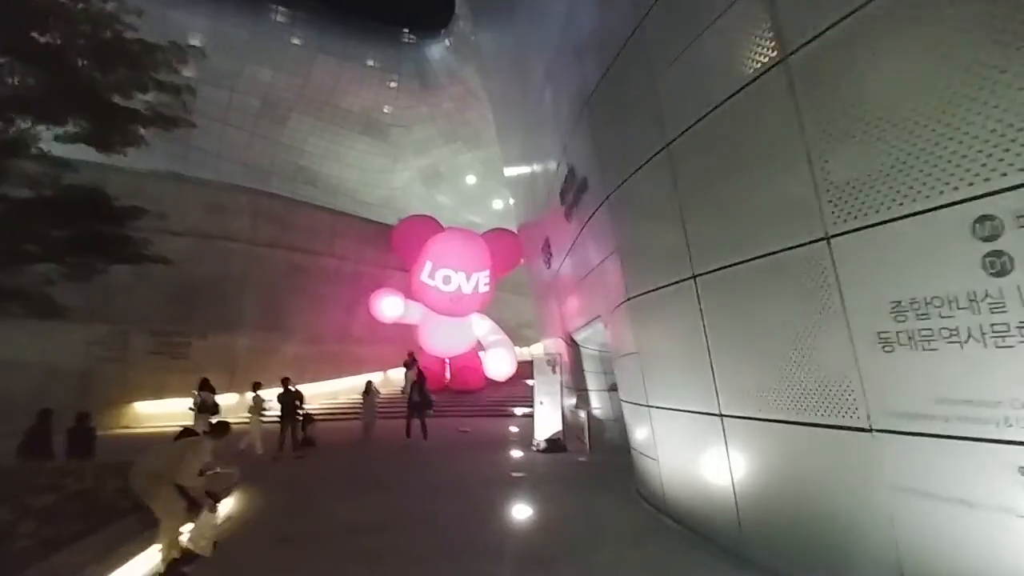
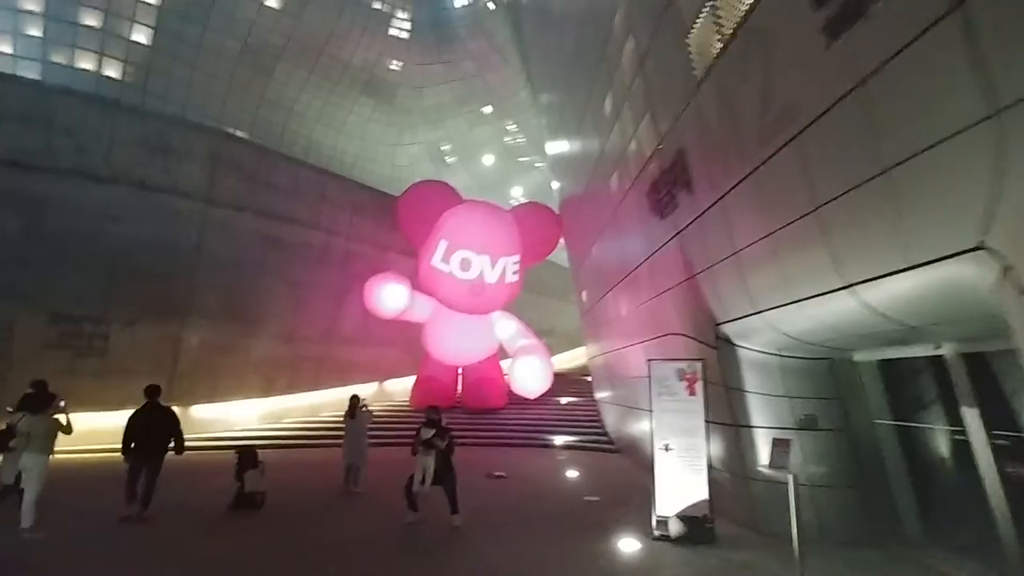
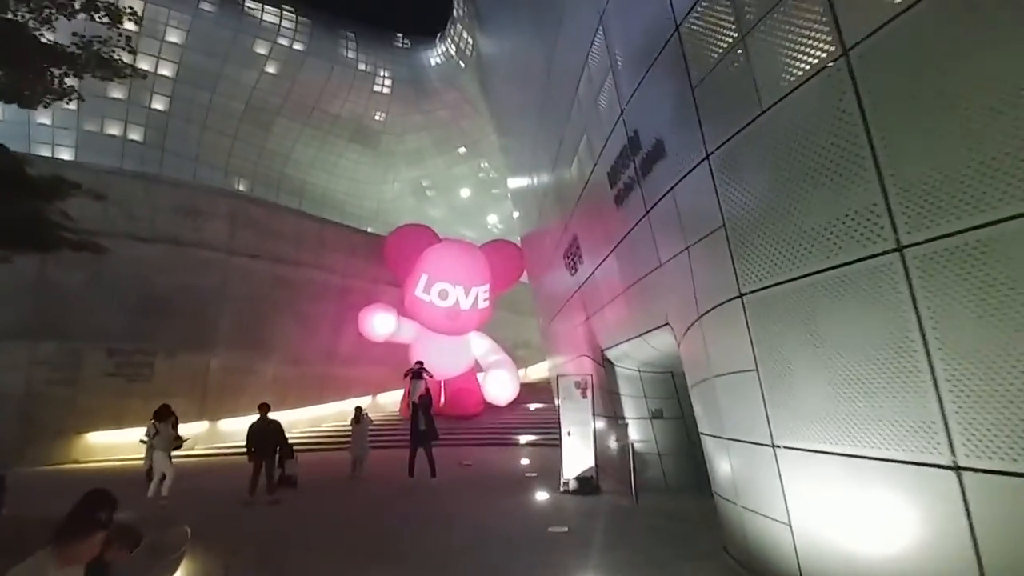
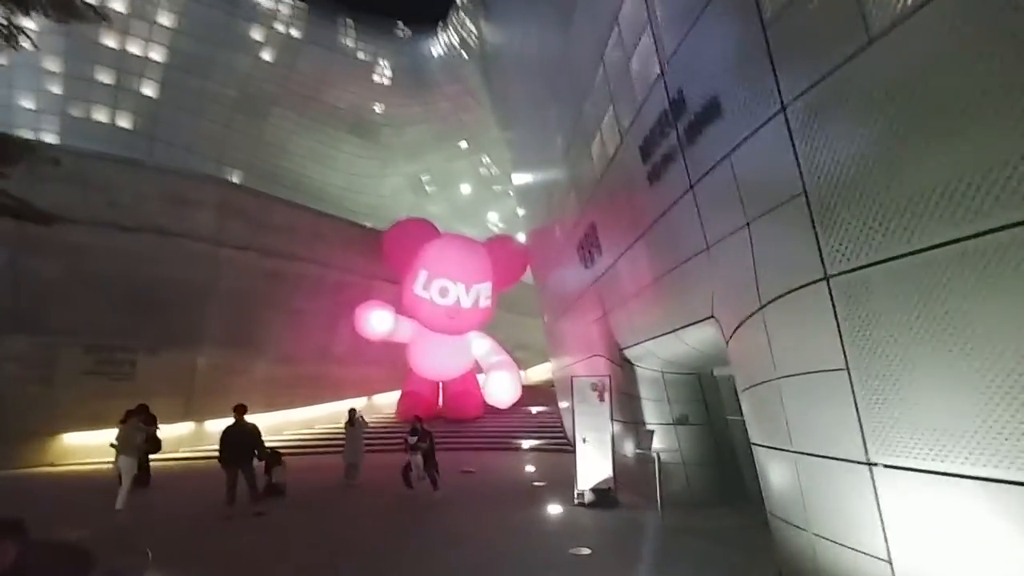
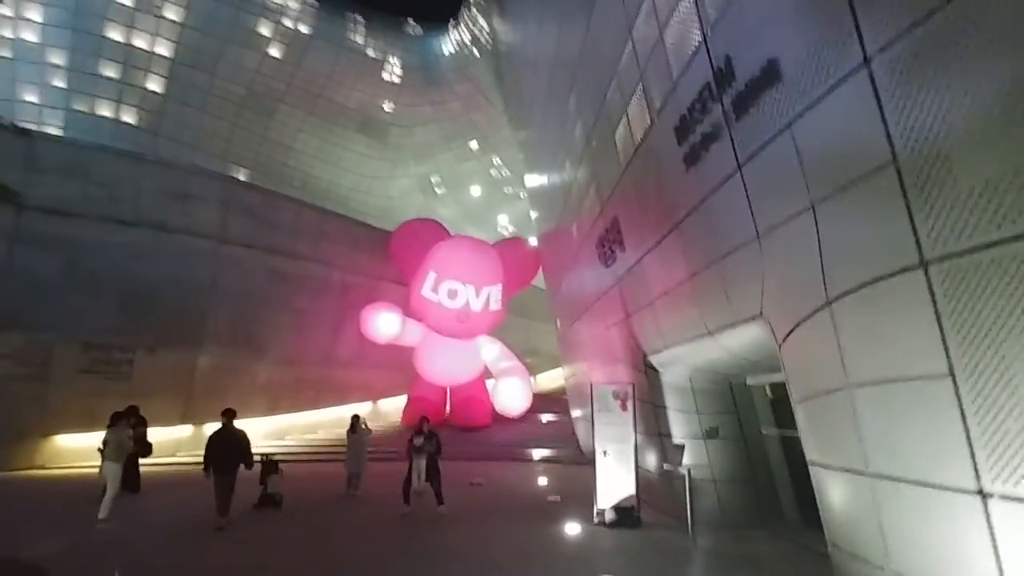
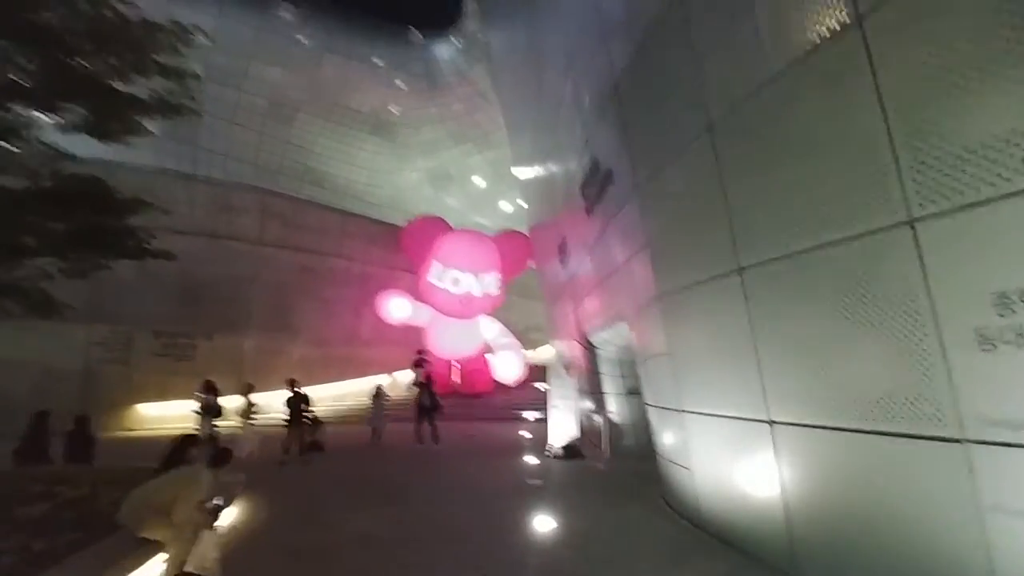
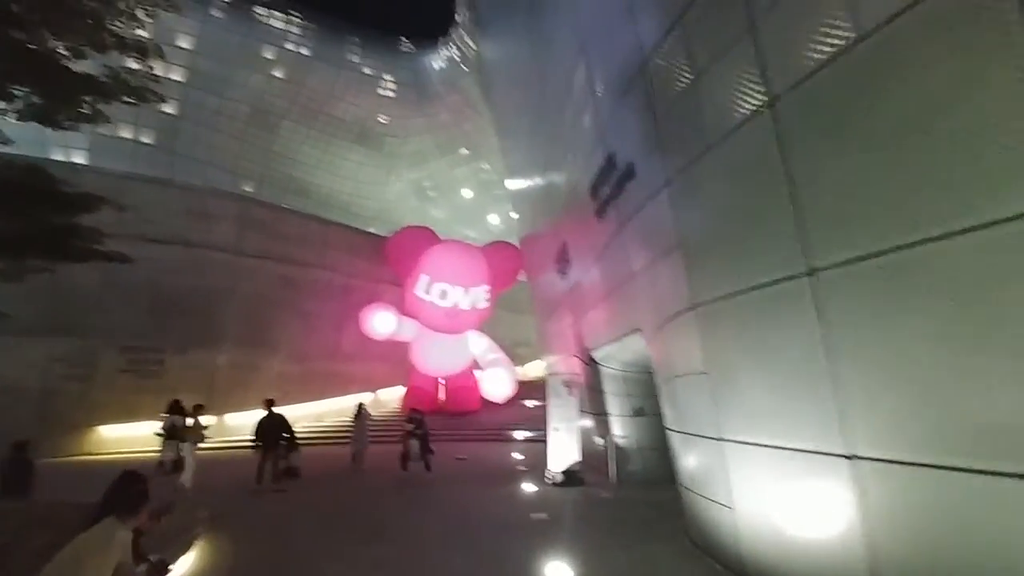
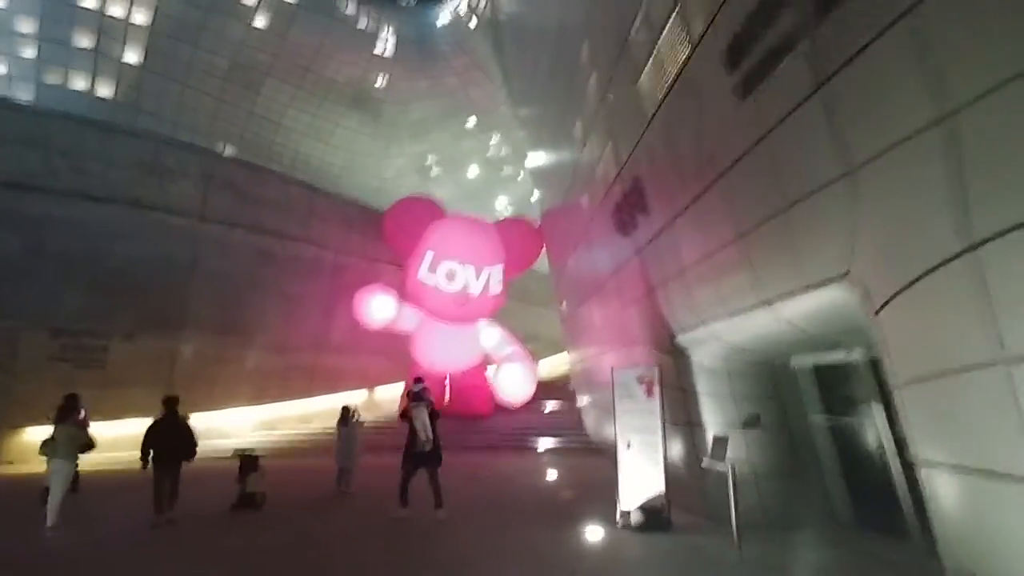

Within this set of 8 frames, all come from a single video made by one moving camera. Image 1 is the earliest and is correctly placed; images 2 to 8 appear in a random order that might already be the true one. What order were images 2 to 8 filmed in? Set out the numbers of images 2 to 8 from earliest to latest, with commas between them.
6, 7, 3, 4, 5, 8, 2
